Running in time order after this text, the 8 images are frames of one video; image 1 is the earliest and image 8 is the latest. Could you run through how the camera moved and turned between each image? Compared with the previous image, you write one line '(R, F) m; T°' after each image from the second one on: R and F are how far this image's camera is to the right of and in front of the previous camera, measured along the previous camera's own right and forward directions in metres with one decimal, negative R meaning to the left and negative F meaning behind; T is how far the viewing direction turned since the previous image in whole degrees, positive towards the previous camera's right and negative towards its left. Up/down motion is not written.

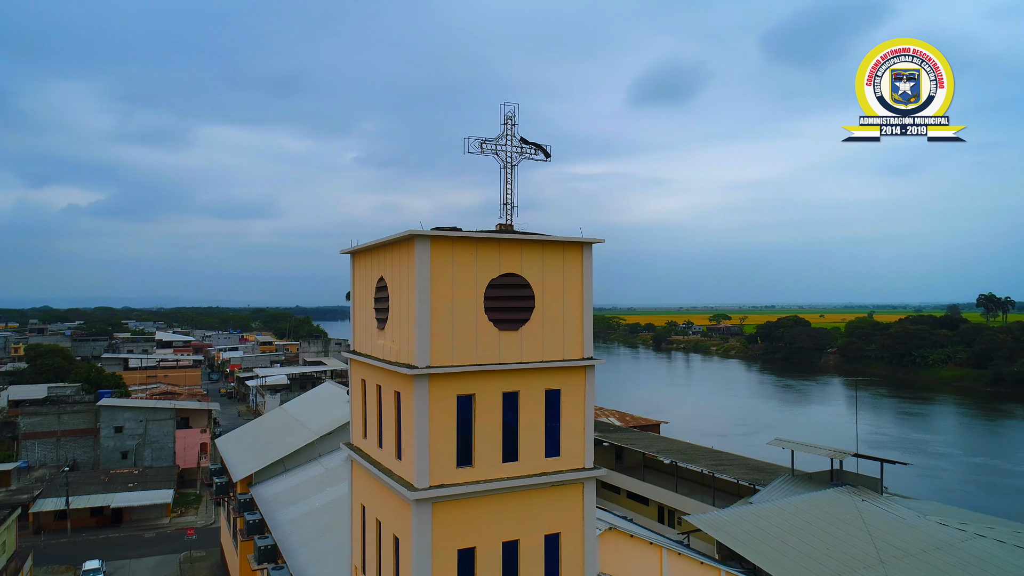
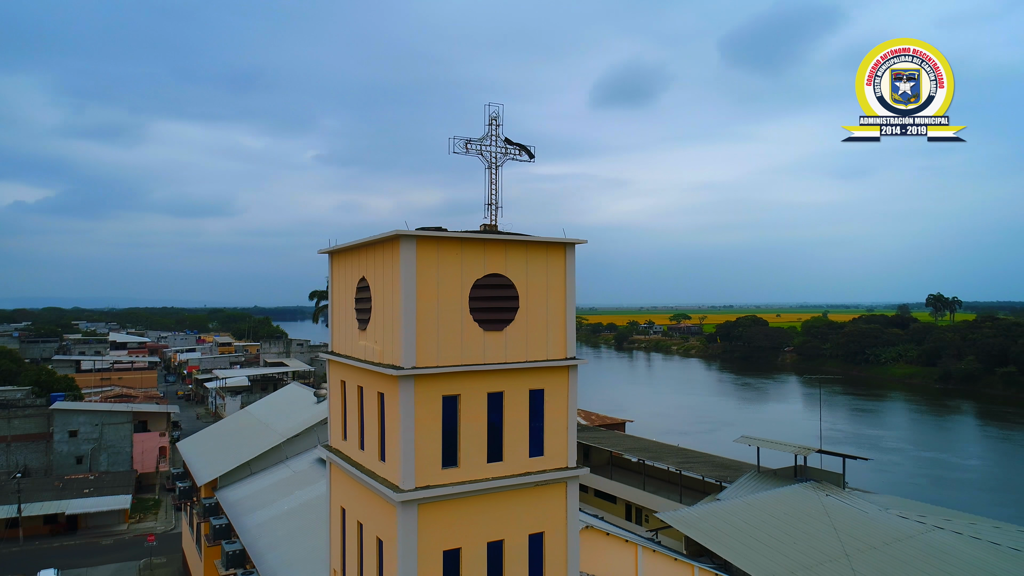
(-0.1, 0.0) m; +3°
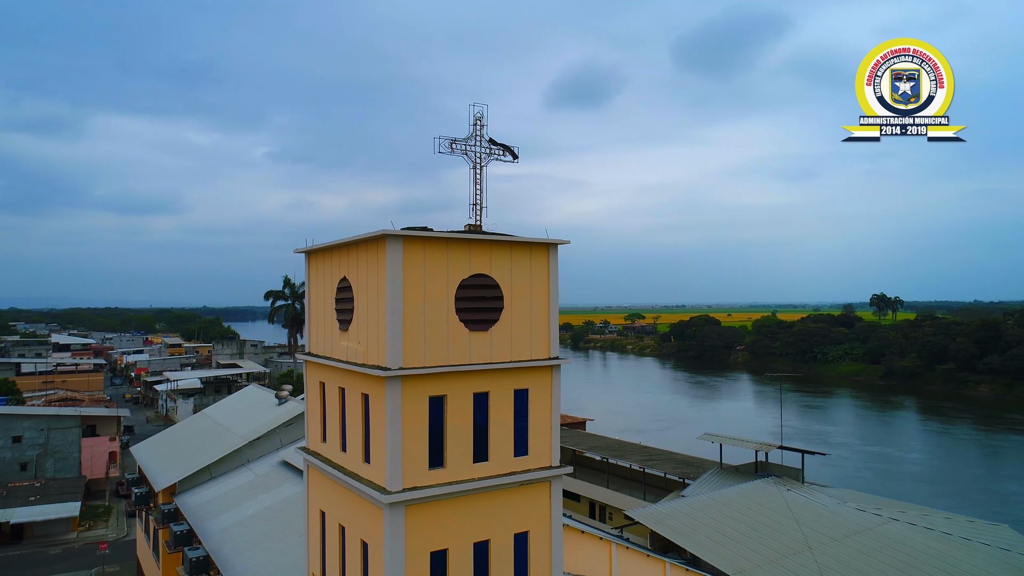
(-0.2, 0.0) m; +3°
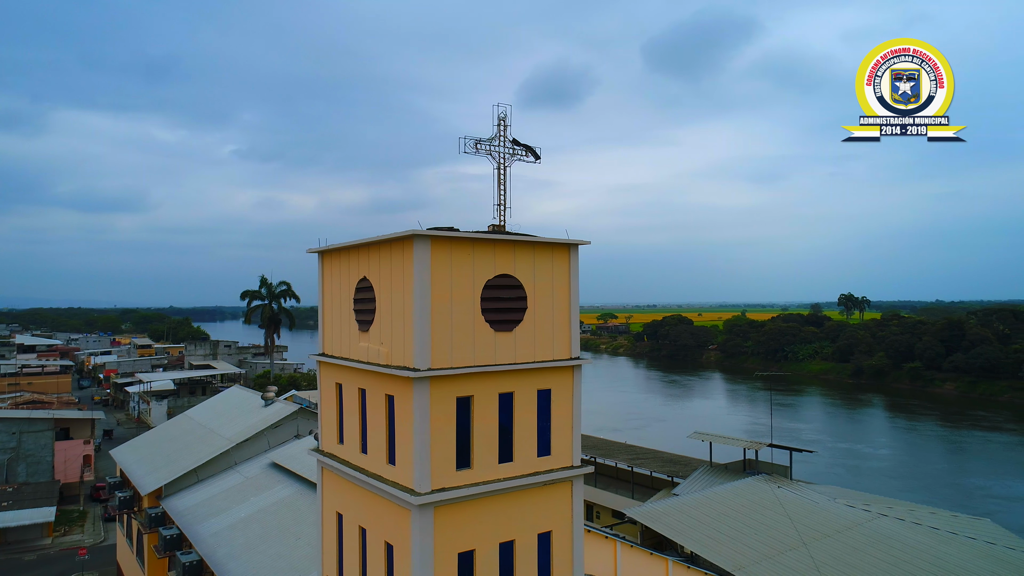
(-0.3, 0.0) m; +2°
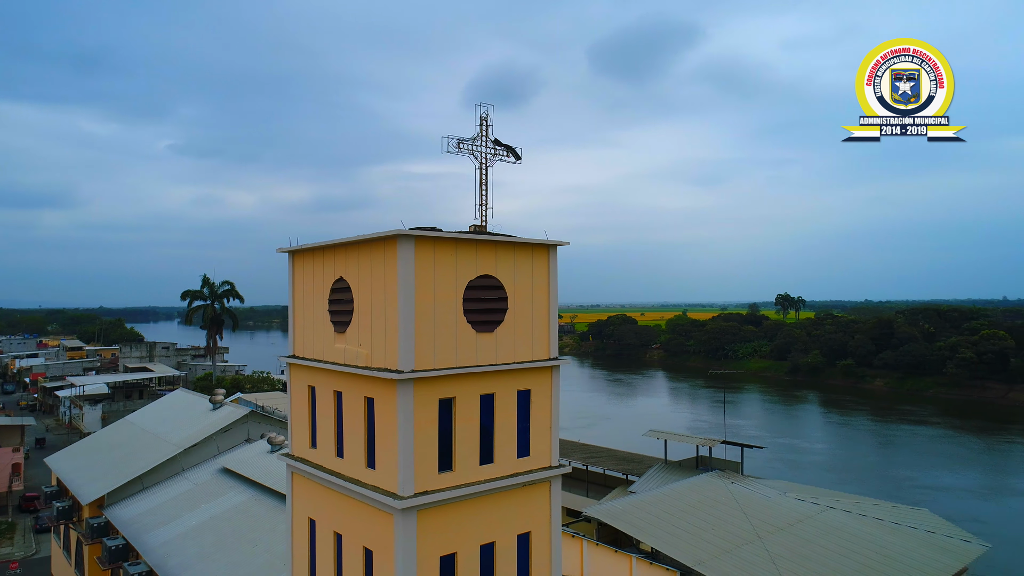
(-0.2, 0.0) m; +4°
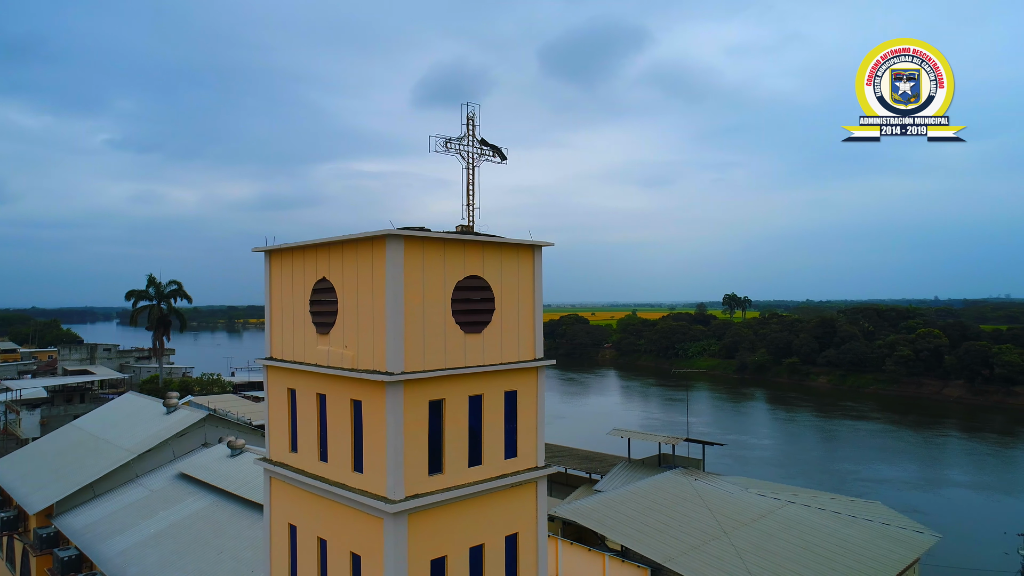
(-0.2, 0.0) m; +4°
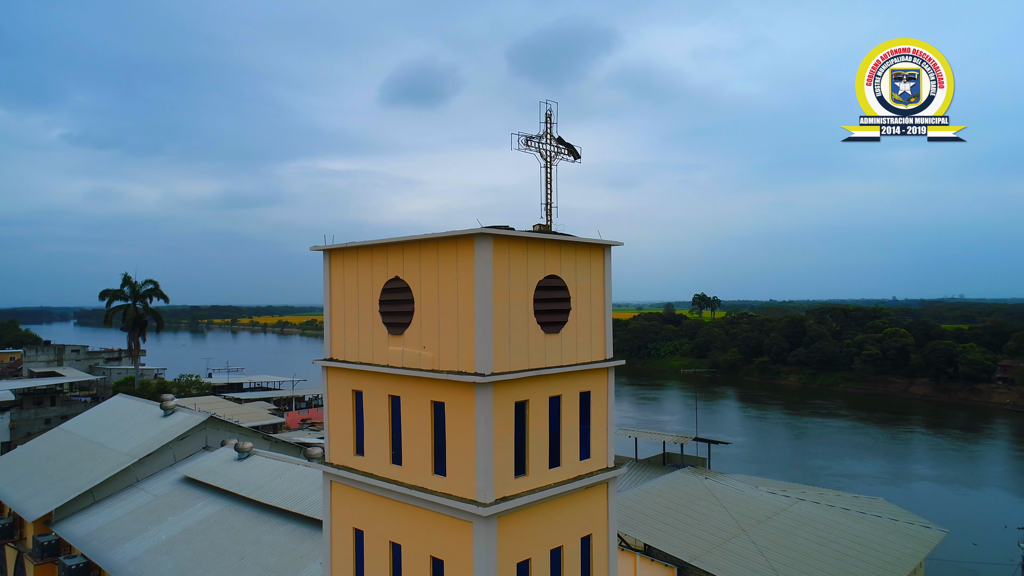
(-0.7, +0.1) m; +1°
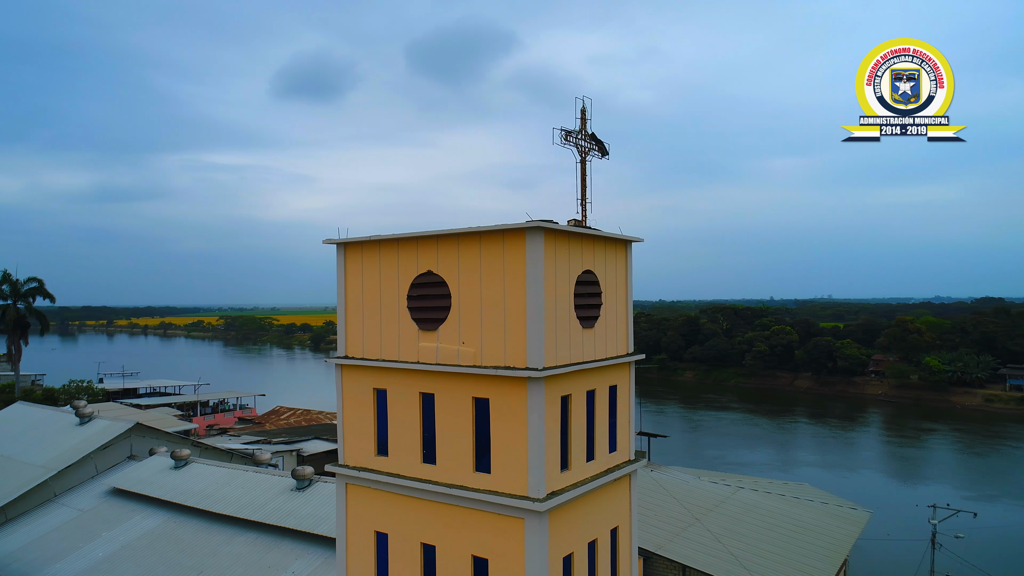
(-0.8, +0.1) m; +7°
